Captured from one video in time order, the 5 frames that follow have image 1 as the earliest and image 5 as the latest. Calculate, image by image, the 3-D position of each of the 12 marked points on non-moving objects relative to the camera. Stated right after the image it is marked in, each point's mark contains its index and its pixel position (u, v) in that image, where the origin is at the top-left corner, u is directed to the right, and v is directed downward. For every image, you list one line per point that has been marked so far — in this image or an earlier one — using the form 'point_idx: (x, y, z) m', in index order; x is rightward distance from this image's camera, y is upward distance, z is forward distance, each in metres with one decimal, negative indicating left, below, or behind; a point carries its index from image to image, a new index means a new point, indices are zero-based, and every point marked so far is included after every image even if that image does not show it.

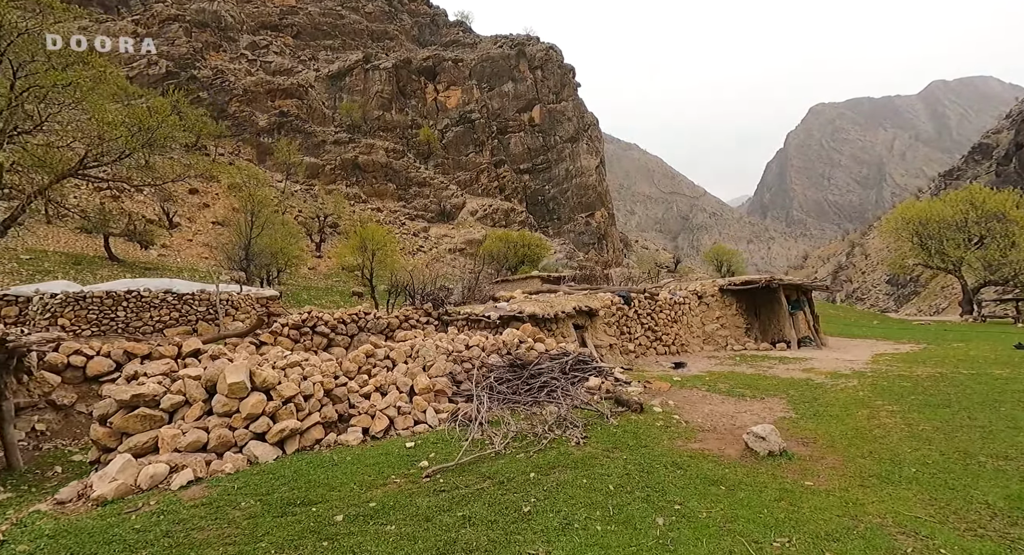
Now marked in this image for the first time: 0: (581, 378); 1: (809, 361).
0: (+1.3, -1.9, +10.9) m
1: (+9.5, -2.6, +18.4) m
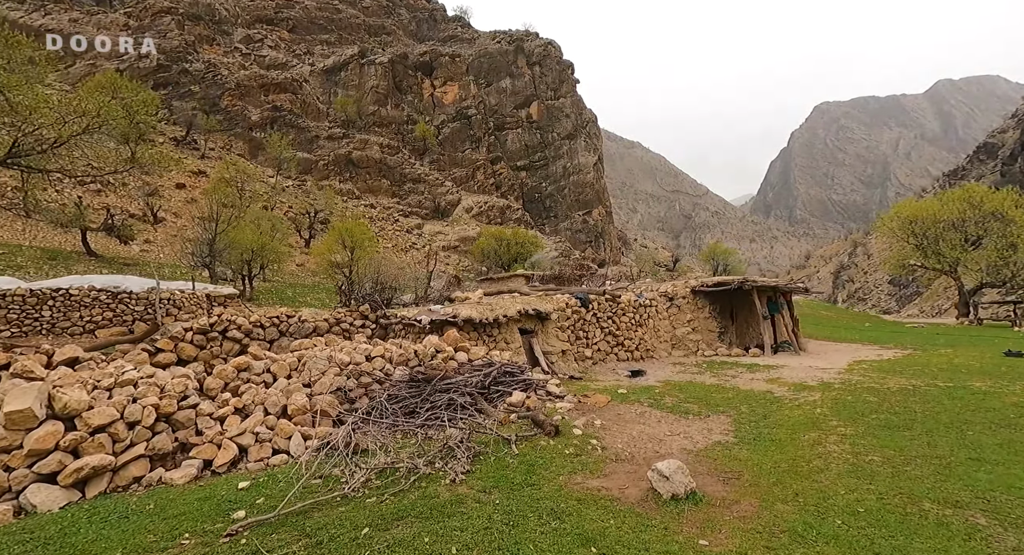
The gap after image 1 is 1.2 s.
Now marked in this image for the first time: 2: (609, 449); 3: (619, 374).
0: (-0.2, -2.0, +9.8) m
1: (+8.1, -2.7, +17.3) m
2: (+1.3, -2.3, +7.8) m
3: (+2.9, -2.6, +15.5) m
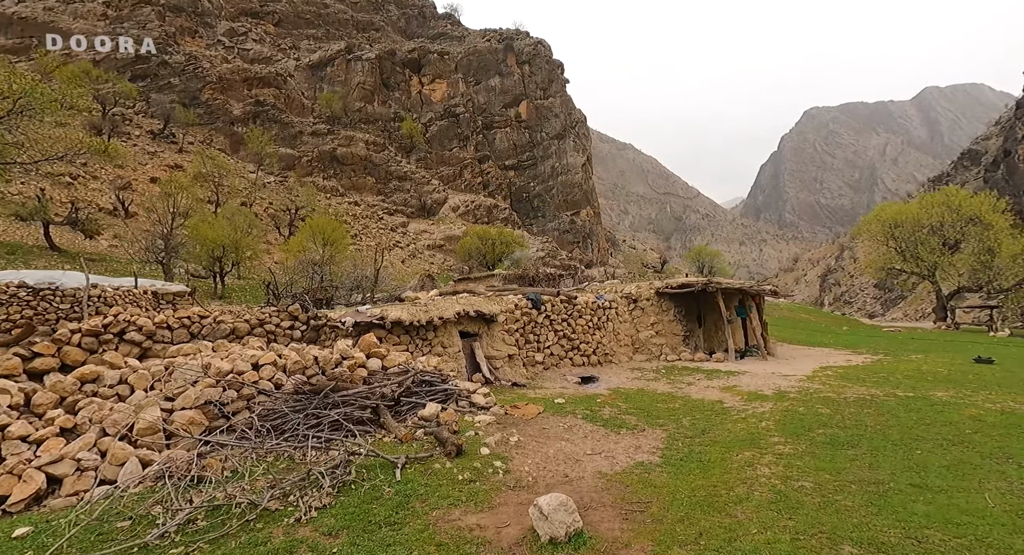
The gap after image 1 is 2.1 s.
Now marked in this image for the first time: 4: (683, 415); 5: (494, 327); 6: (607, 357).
0: (-1.5, -2.0, +8.9) m
1: (+6.6, -2.8, +16.5) m
2: (0.0, -2.3, +6.9) m
3: (+1.4, -2.6, +14.7) m
4: (+3.3, -2.6, +10.9) m
5: (-0.5, -1.3, +14.7) m
6: (+3.0, -2.5, +18.2) m
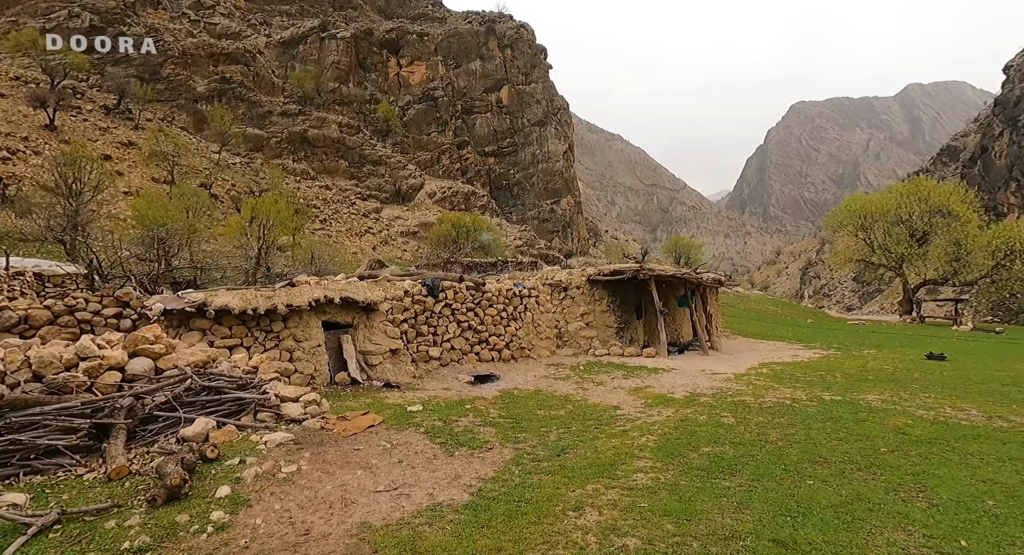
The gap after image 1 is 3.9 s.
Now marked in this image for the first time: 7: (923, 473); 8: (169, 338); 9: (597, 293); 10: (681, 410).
0: (-4.0, -1.7, +6.9) m
1: (+3.9, -2.5, +14.8) m
2: (-2.4, -2.1, +5.0) m
3: (-1.2, -2.3, +12.8) m
4: (+0.7, -2.4, +9.1) m
5: (-3.1, -0.9, +12.8) m
6: (+0.3, -2.1, +16.4) m
7: (+4.9, -2.4, +6.8) m
8: (-5.0, -0.9, +8.9) m
9: (+2.8, -0.5, +19.1) m
10: (+3.0, -2.4, +10.3) m
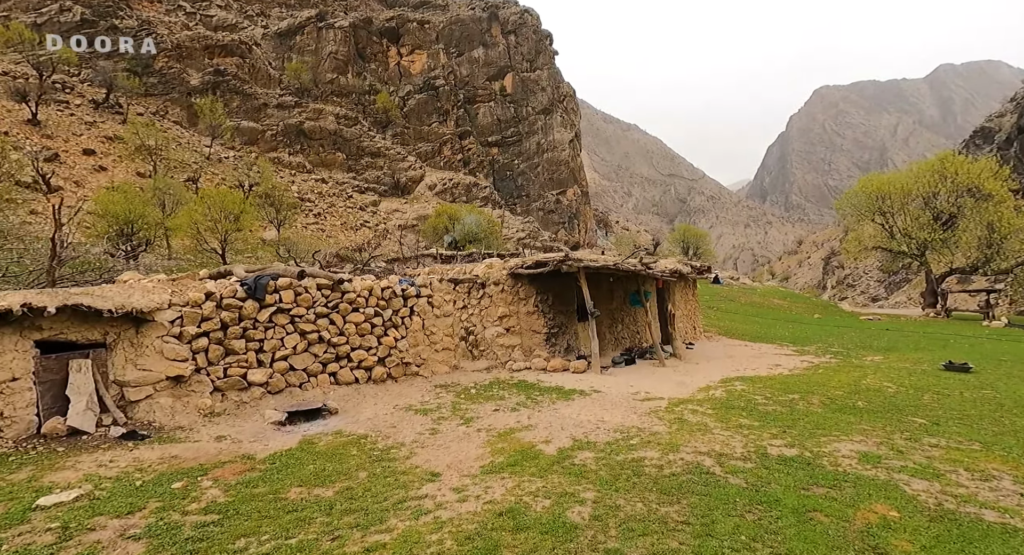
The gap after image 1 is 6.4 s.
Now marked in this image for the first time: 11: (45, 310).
0: (-6.9, -1.8, +3.3) m
1: (+1.2, -2.3, +10.9) m
2: (-5.4, -2.2, +1.4) m
3: (-4.0, -2.2, +9.1) m
4: (-2.1, -2.4, +5.4) m
5: (-5.8, -0.9, +9.1) m
6: (-2.4, -2.0, +12.6) m
7: (+2.0, -2.3, +3.0) m
8: (-7.9, -0.9, +5.3) m
9: (+0.2, -0.4, +15.3) m
10: (+0.2, -2.3, +6.5) m
11: (-6.4, -0.4, +7.9) m
